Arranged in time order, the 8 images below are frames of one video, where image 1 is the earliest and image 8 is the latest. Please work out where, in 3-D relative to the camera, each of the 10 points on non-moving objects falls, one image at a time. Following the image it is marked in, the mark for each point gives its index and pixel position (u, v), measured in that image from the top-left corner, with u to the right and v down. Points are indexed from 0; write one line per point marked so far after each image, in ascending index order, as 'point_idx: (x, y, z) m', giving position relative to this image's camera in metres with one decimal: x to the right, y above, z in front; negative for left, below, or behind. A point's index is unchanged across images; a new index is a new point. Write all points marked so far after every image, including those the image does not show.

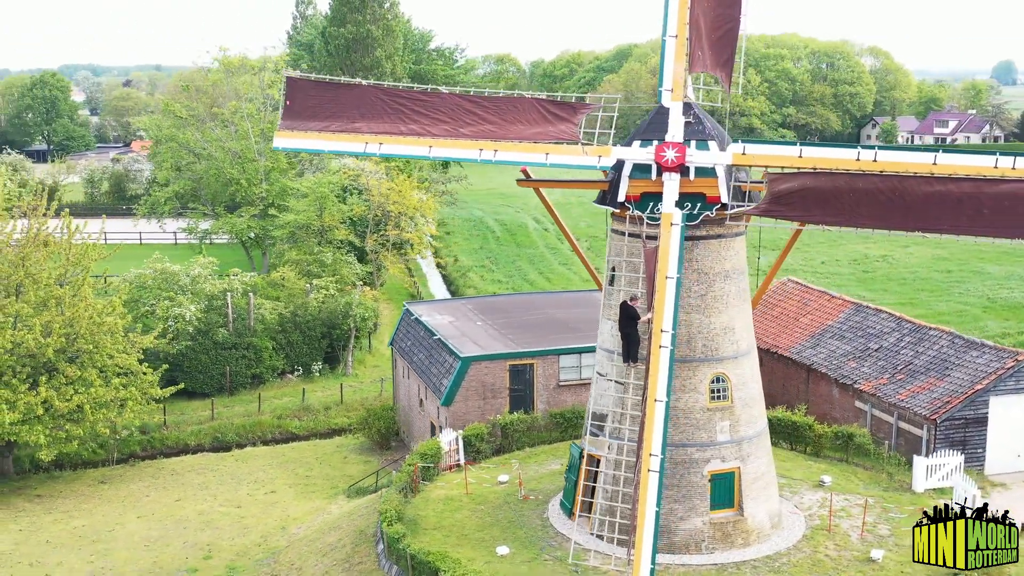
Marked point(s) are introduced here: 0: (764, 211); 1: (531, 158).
0: (+3.9, +1.2, +17.3) m
1: (+0.2, +2.0, +17.9) m
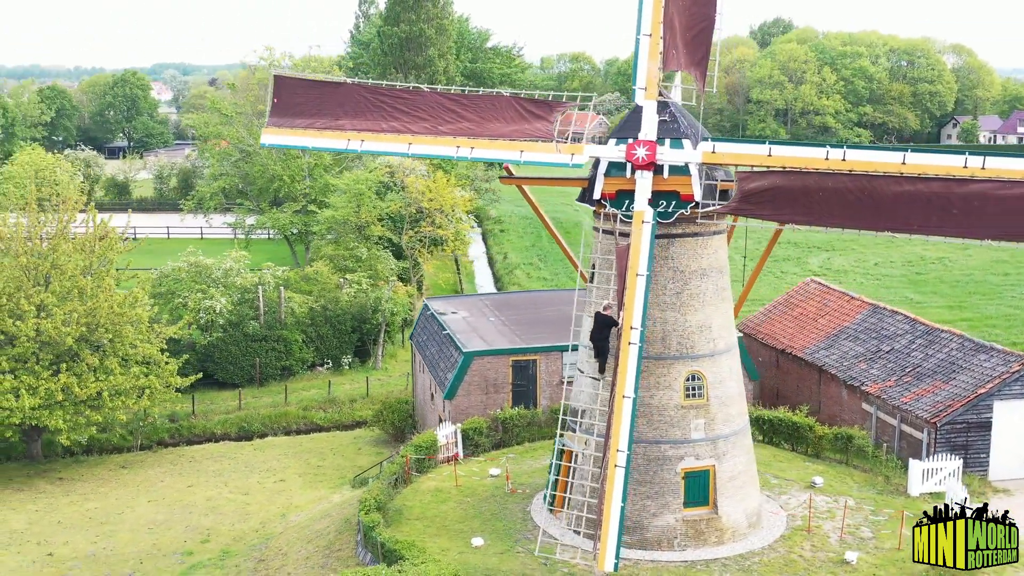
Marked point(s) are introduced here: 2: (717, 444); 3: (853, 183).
0: (+3.4, +1.2, +17.3) m
1: (-0.2, +2.1, +18.1) m
2: (+3.4, -2.6, +18.7) m
3: (+5.0, +1.5, +16.7) m
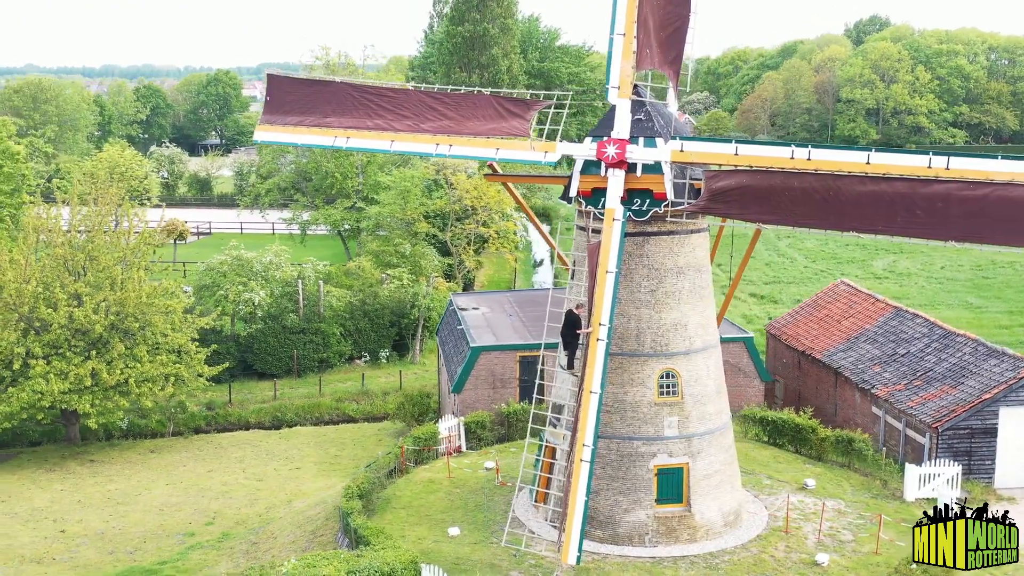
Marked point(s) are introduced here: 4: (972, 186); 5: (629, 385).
0: (+2.9, +1.2, +17.3) m
1: (-0.5, +2.2, +18.5) m
2: (+3.0, -2.5, +18.8) m
3: (+4.5, +1.5, +16.7) m
4: (+6.3, +1.4, +15.8) m
5: (+1.9, -1.6, +18.6) m
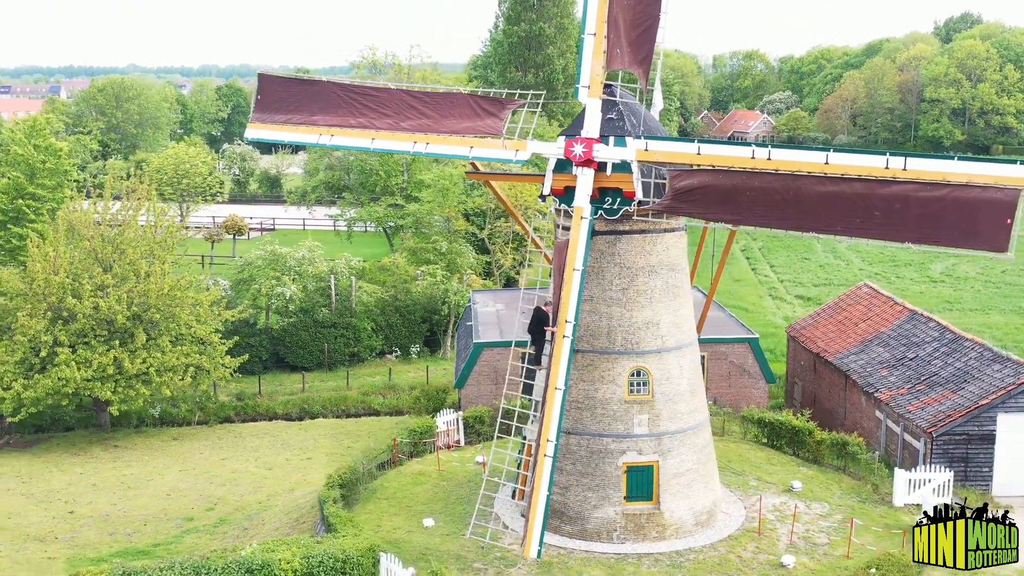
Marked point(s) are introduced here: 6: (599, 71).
0: (+2.4, +1.2, +17.4) m
1: (-1.0, +2.3, +18.8) m
2: (+2.5, -2.5, +18.8) m
3: (+3.9, +1.5, +16.6) m
4: (+5.7, +1.4, +15.6) m
5: (+1.4, -1.5, +18.8) m
6: (+1.4, +3.4, +17.8) m
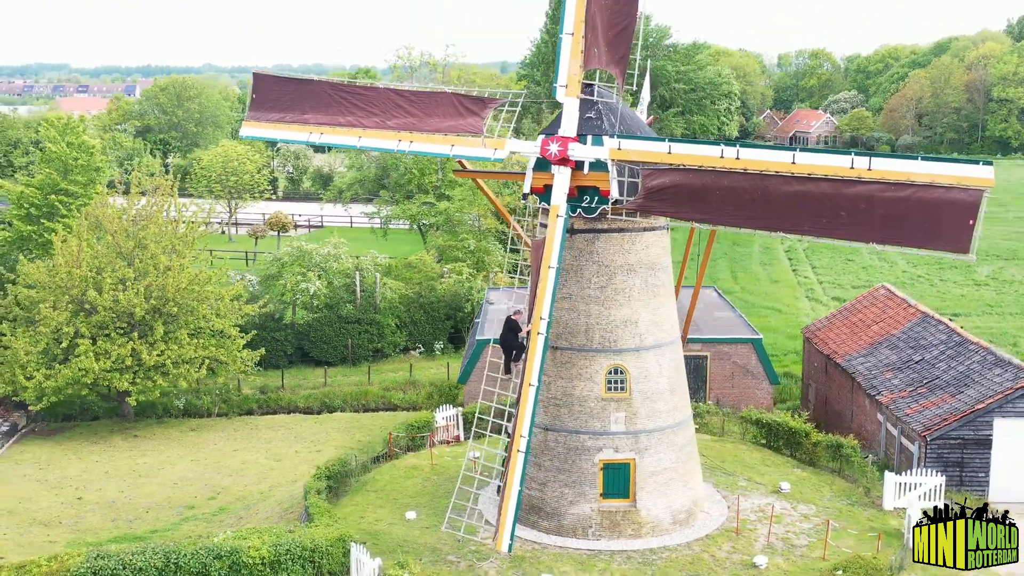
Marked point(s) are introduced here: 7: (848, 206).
0: (+2.0, +1.3, +17.5) m
1: (-1.3, +2.3, +19.1) m
2: (+2.1, -2.5, +18.9) m
3: (+3.4, +1.5, +16.6) m
4: (+5.2, +1.4, +15.5) m
5: (+1.1, -1.5, +18.9) m
6: (+1.0, +3.4, +18.0) m
7: (+4.6, +1.1, +15.9) m
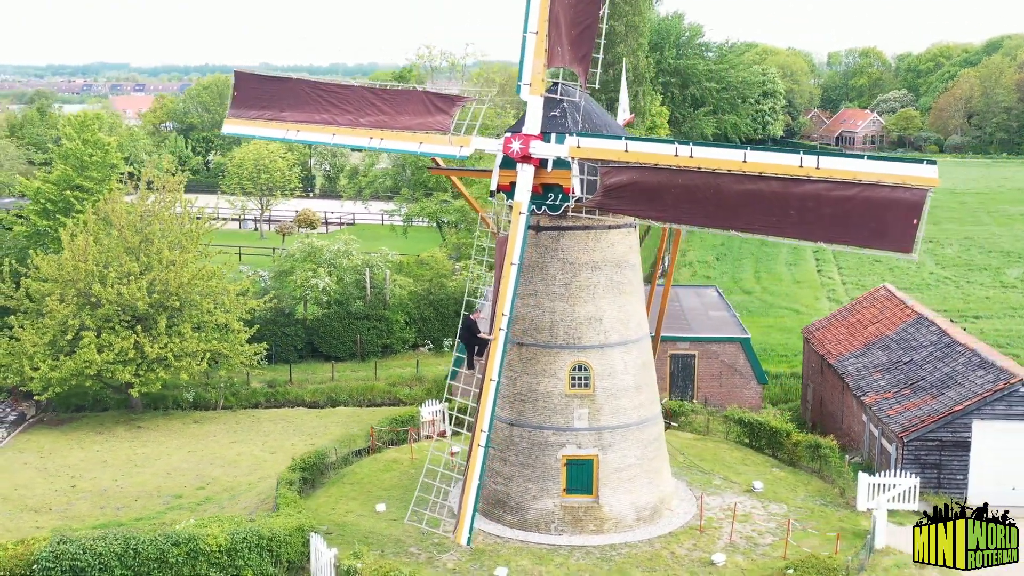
0: (+1.3, +1.3, +17.6) m
1: (-1.8, +2.4, +19.3) m
2: (+1.5, -2.4, +19.0) m
3: (+2.7, +1.6, +16.6) m
4: (+4.4, +1.4, +15.5) m
5: (+0.5, -1.5, +19.0) m
6: (+0.4, +3.5, +18.1) m
7: (+3.9, +1.2, +15.8) m
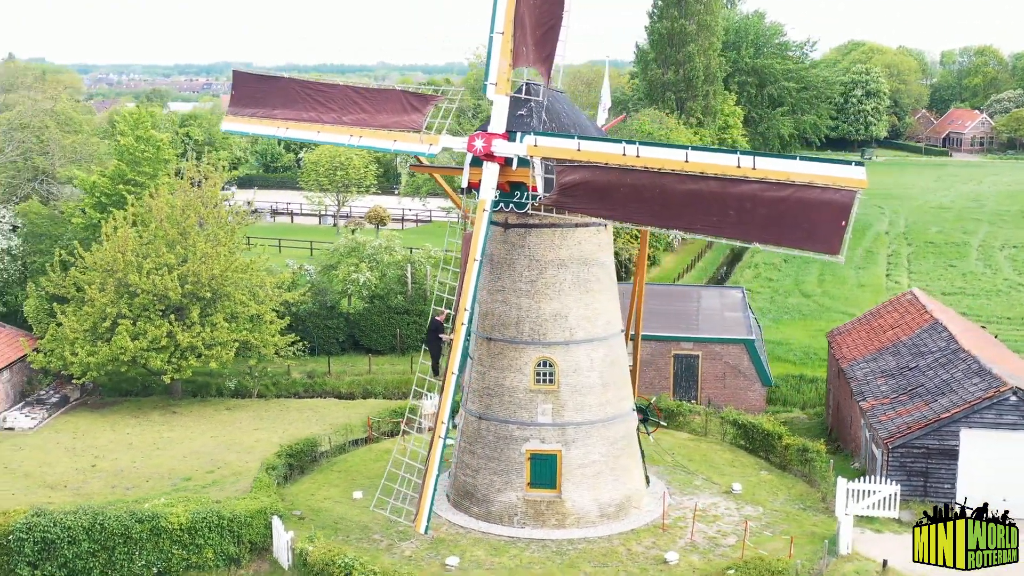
0: (+0.7, +1.3, +17.8) m
1: (-2.3, +2.5, +19.9) m
2: (+0.9, -2.4, +19.2) m
3: (+2.0, +1.6, +16.7) m
4: (+3.6, +1.4, +15.4) m
5: (-0.1, -1.4, +19.4) m
6: (-0.2, +3.5, +18.4) m
7: (+3.1, +1.1, +15.8) m
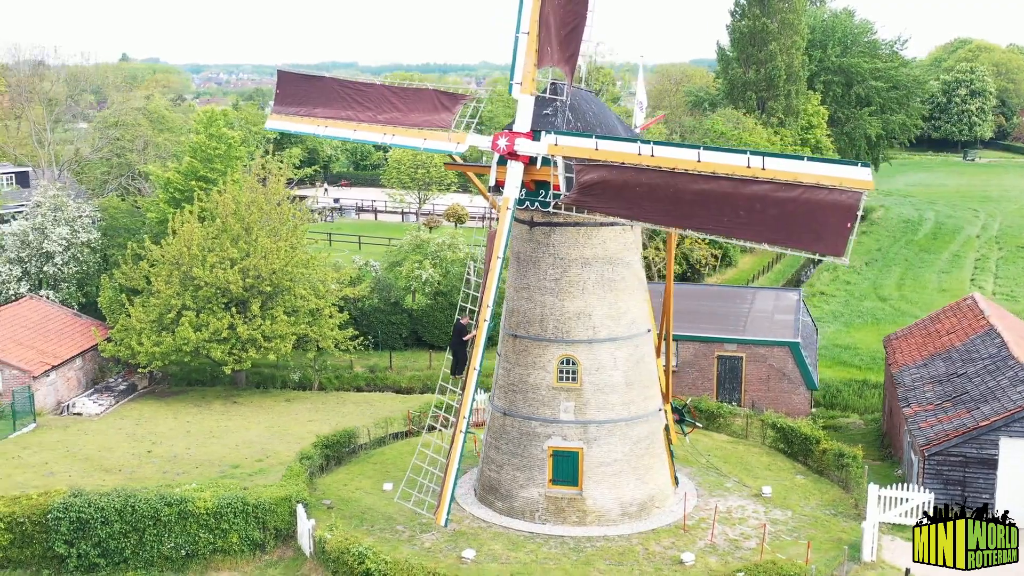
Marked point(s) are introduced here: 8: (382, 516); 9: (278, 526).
0: (+1.0, +1.4, +17.9) m
1: (-1.8, +2.6, +20.2) m
2: (+1.3, -2.4, +19.3) m
3: (+2.2, +1.6, +16.7) m
4: (+3.6, +1.4, +15.3) m
5: (+0.3, -1.4, +19.5) m
6: (+0.3, +3.6, +18.6) m
7: (+3.2, +1.1, +15.7) m
8: (-2.3, -4.0, +19.8) m
9: (-3.8, -3.9, +18.6) m
